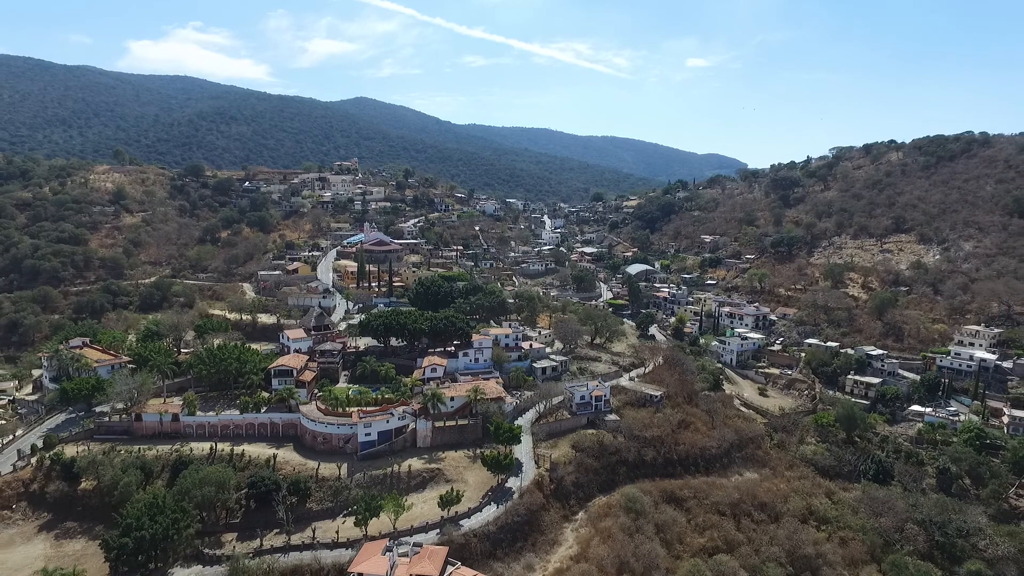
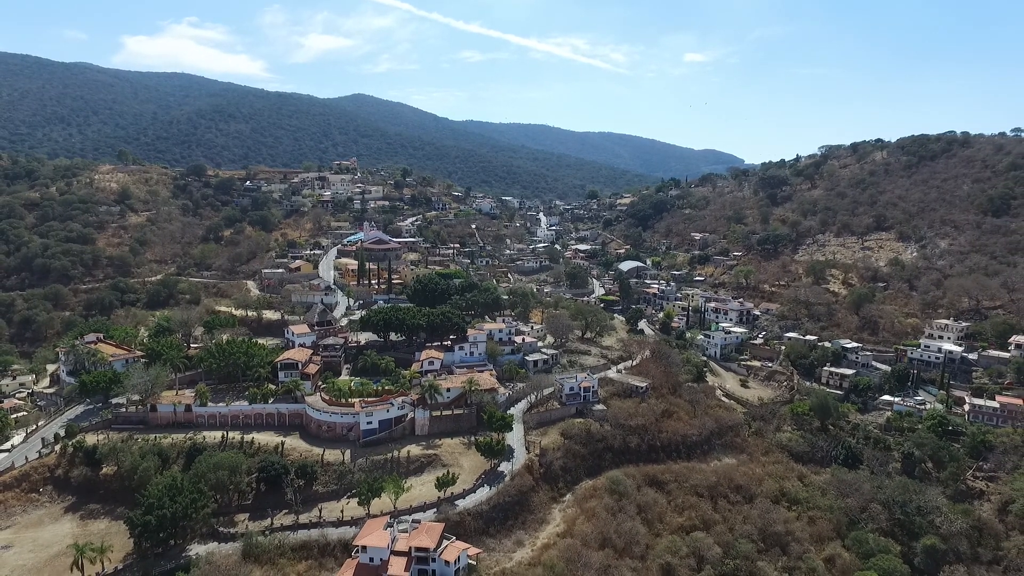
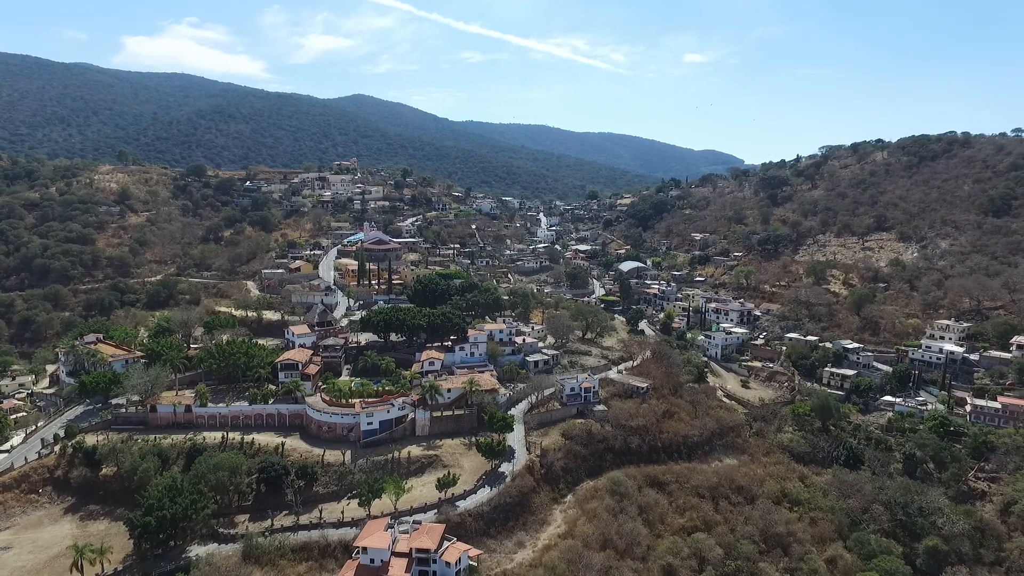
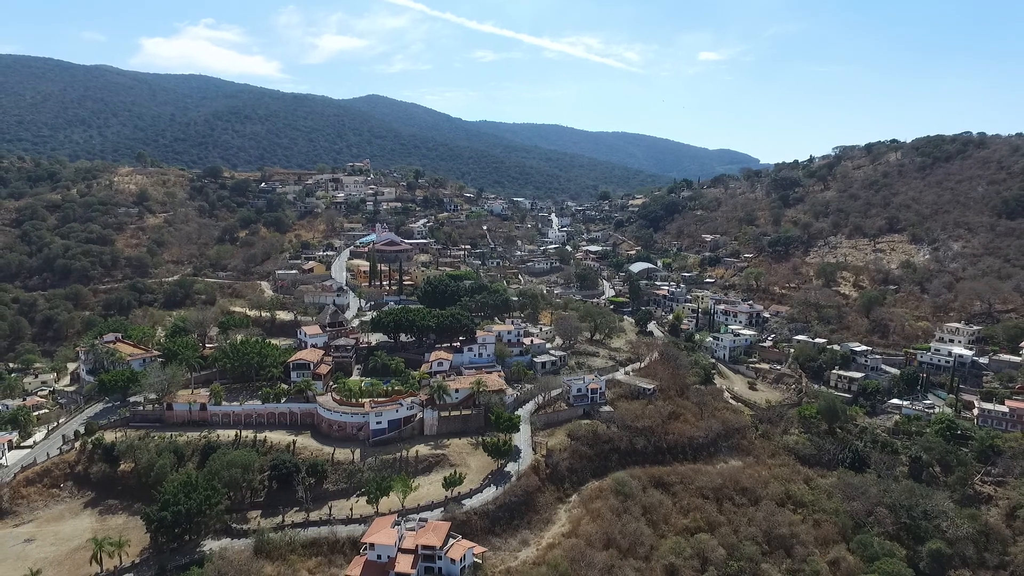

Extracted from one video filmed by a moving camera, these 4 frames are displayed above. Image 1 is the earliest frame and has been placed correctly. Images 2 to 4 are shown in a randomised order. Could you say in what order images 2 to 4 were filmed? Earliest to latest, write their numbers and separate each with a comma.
3, 2, 4
